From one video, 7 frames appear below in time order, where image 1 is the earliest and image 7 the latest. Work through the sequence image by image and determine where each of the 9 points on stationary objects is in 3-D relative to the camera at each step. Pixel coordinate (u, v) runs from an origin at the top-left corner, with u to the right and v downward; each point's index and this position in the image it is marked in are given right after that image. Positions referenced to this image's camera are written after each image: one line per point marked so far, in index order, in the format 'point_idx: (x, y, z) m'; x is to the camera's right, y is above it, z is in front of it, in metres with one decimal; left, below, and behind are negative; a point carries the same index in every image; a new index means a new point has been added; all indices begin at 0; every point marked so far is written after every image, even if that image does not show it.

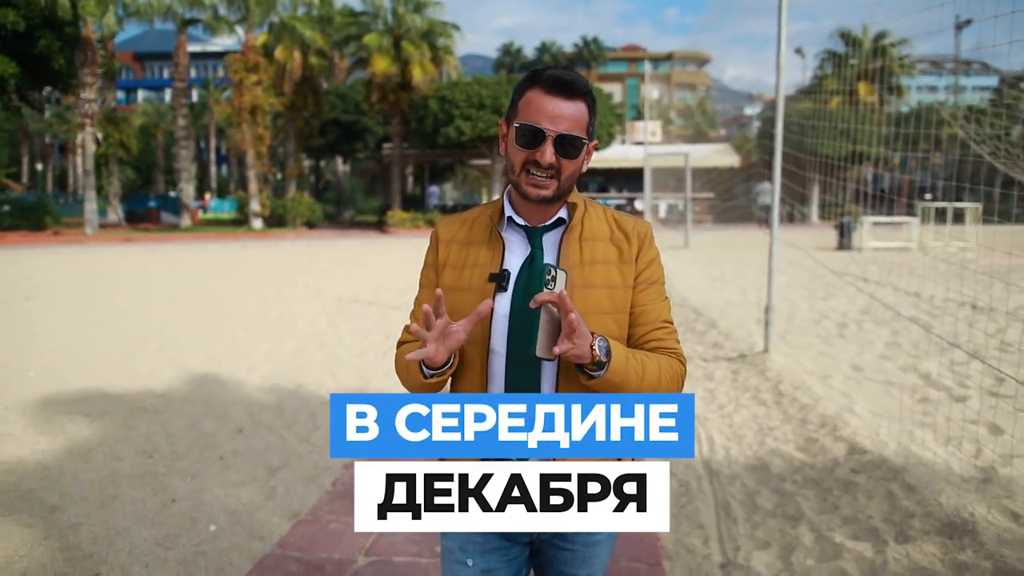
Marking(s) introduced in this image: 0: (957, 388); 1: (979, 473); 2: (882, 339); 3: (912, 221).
0: (+3.4, -0.8, +6.2) m
1: (+2.5, -1.0, +4.3) m
2: (+3.8, -0.5, +8.2) m
3: (+8.7, +1.4, +17.3) m
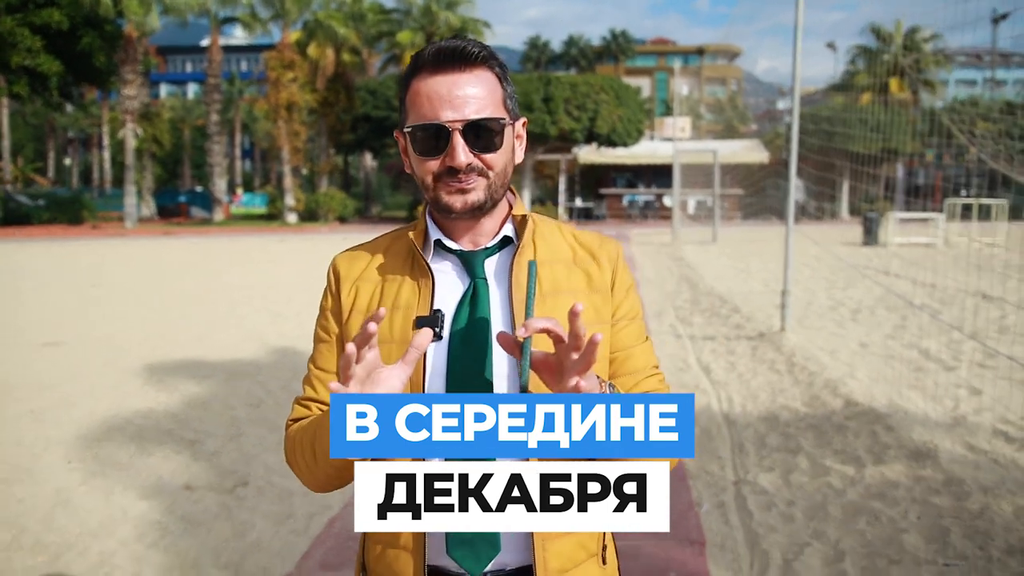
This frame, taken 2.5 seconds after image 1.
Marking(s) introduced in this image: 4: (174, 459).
0: (+3.8, -0.6, +7.1) m
1: (+2.8, -0.9, +5.2) m
2: (+4.2, -0.4, +9.1) m
3: (+9.5, +1.5, +18.0) m
4: (-2.0, -1.0, +4.8) m
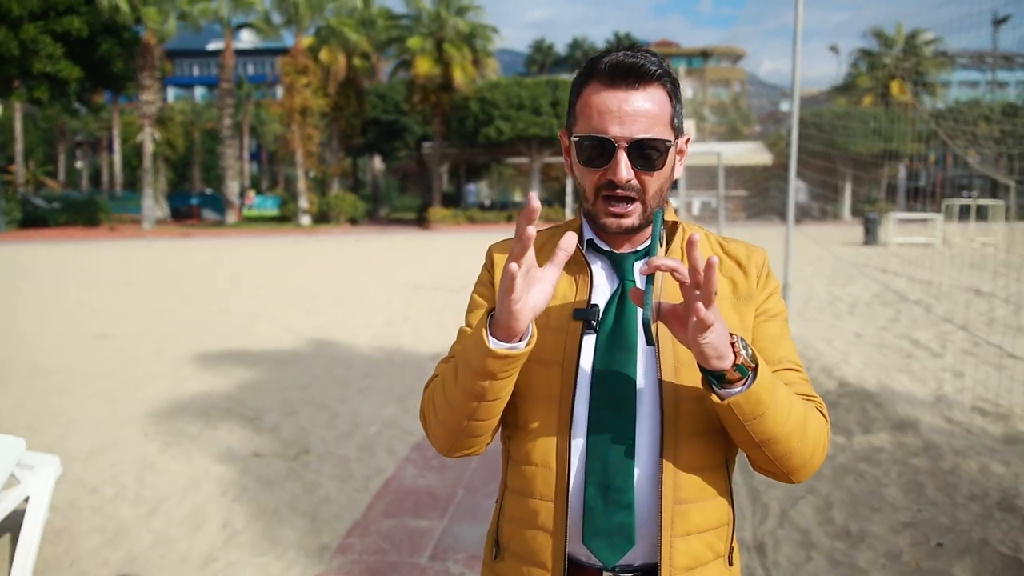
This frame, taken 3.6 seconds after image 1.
0: (+4.0, -0.6, +7.7) m
1: (+3.0, -0.8, +5.8) m
2: (+4.4, -0.3, +9.6) m
3: (+9.8, +1.6, +18.5) m
4: (-1.8, -1.0, +5.4) m
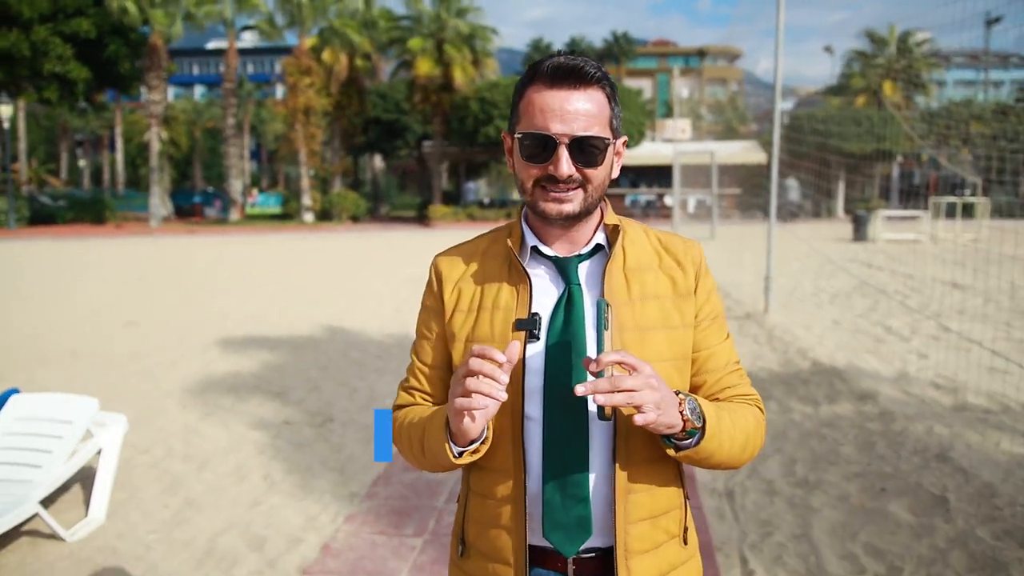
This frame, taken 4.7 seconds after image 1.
0: (+4.1, -0.5, +8.3) m
1: (+3.0, -0.7, +6.4) m
2: (+4.5, -0.2, +10.2) m
3: (+9.8, +1.7, +19.1) m
4: (-1.8, -0.9, +6.0) m
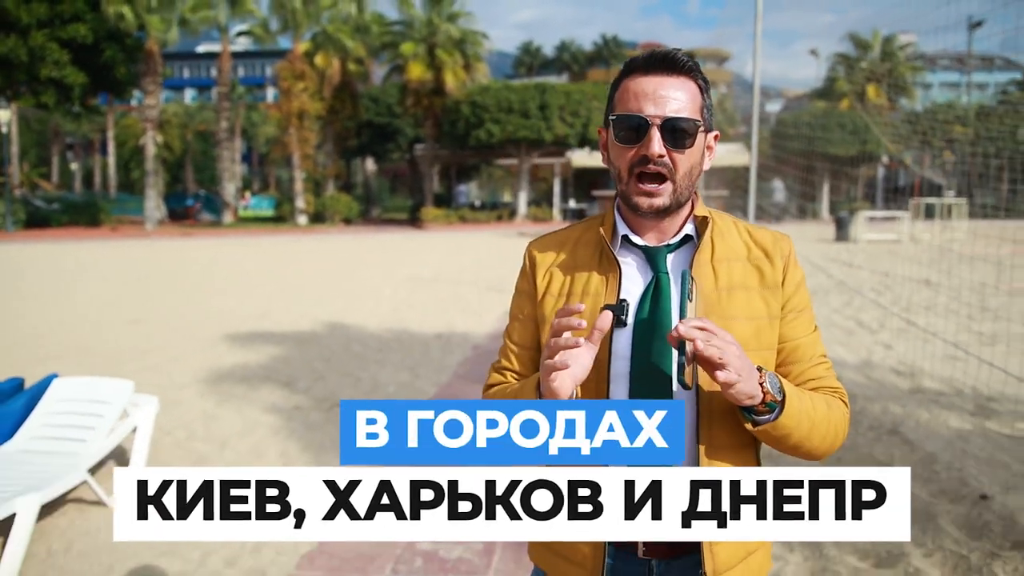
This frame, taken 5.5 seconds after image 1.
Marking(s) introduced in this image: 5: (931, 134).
0: (+4.0, -0.4, +8.8) m
1: (+3.0, -0.6, +6.9) m
2: (+4.4, -0.2, +10.8) m
3: (+9.6, +1.7, +19.7) m
4: (-1.8, -0.8, +6.5) m
5: (+6.4, +2.3, +12.2) m
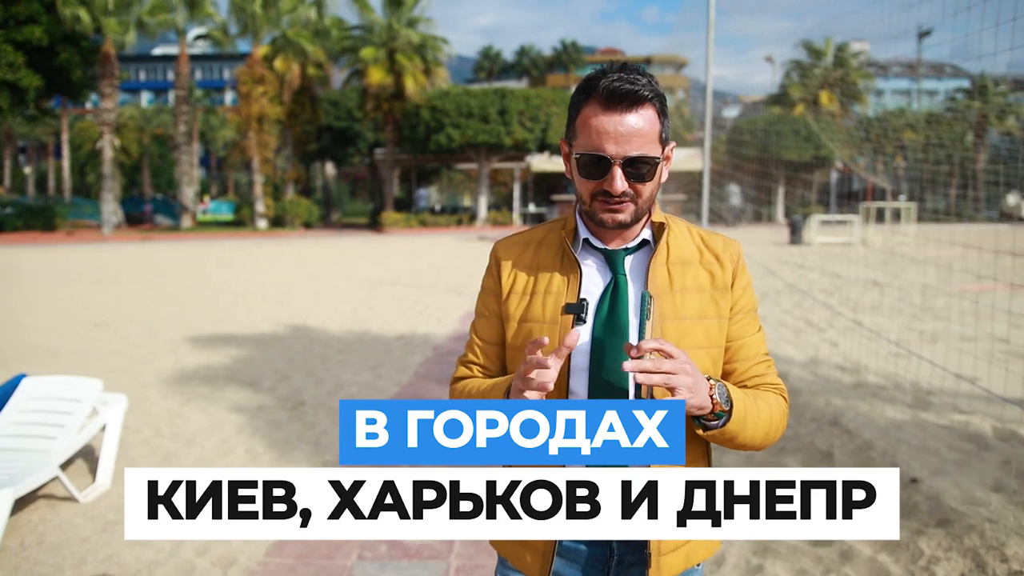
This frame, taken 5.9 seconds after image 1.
0: (+3.5, -0.4, +9.1) m
1: (+2.6, -0.6, +7.2) m
2: (+3.8, -0.2, +11.1) m
3: (+8.6, +1.7, +20.3) m
4: (-2.2, -0.8, +6.5) m
5: (+5.7, +2.3, +12.7) m
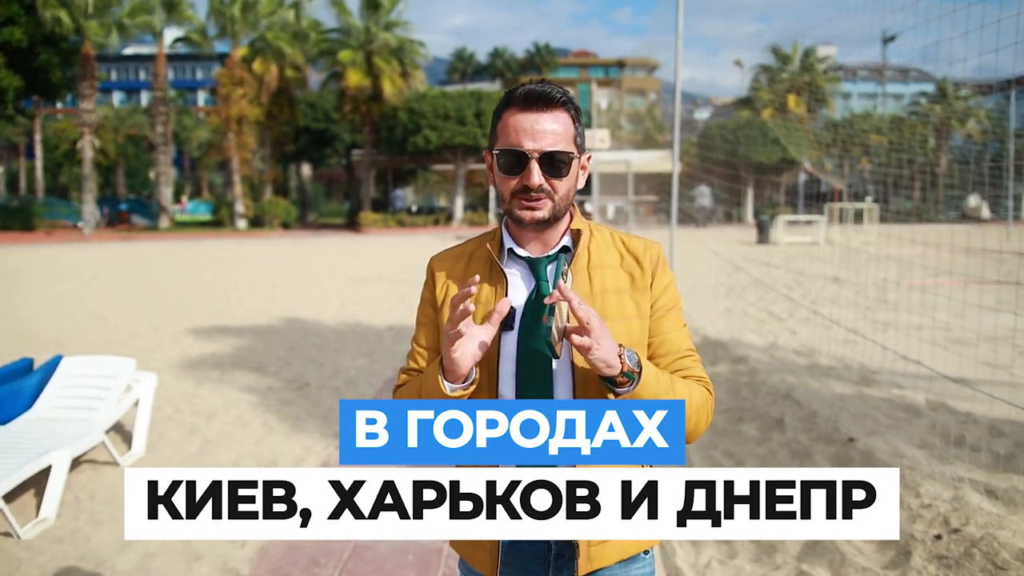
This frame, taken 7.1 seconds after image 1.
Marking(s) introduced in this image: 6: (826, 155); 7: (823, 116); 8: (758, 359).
0: (+3.3, -0.3, +9.8) m
1: (+2.5, -0.6, +7.9) m
2: (+3.5, -0.1, +11.8) m
3: (+8.0, +1.8, +21.2) m
4: (-2.3, -0.8, +7.1) m
5: (+5.4, +2.4, +13.4) m
6: (+5.5, +2.3, +14.2) m
7: (+5.5, +3.1, +14.4) m
8: (+2.2, -0.6, +7.1) m
